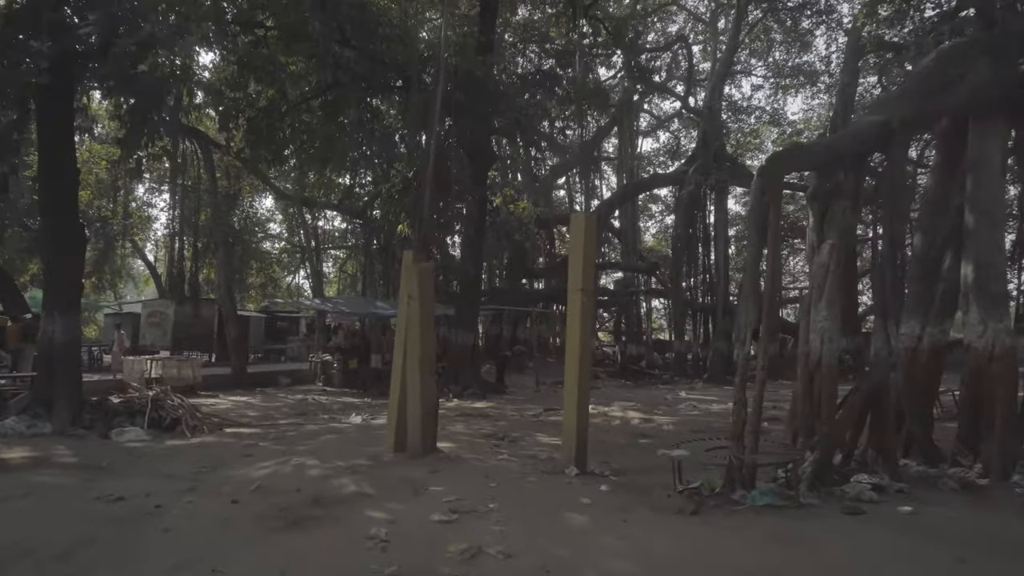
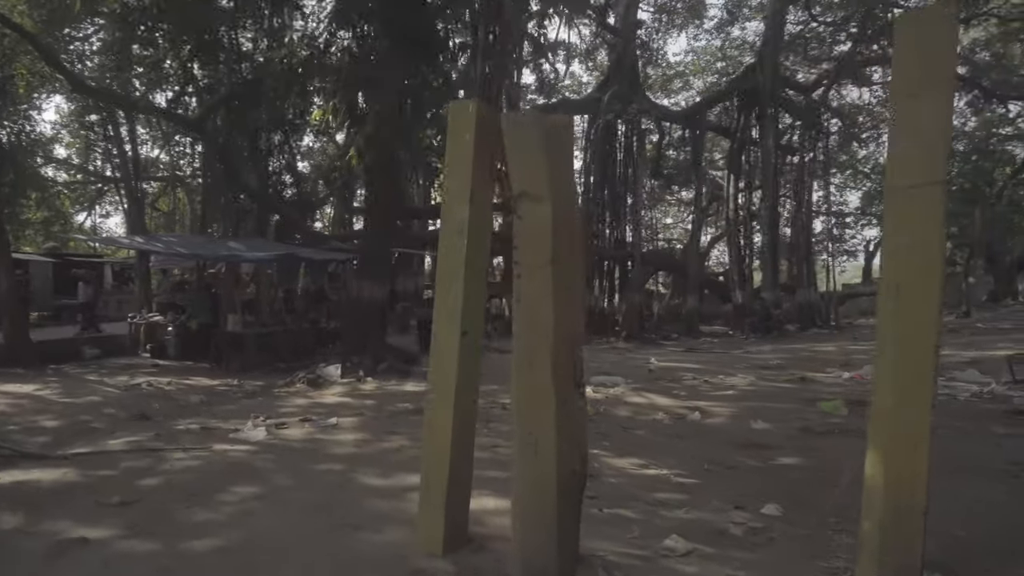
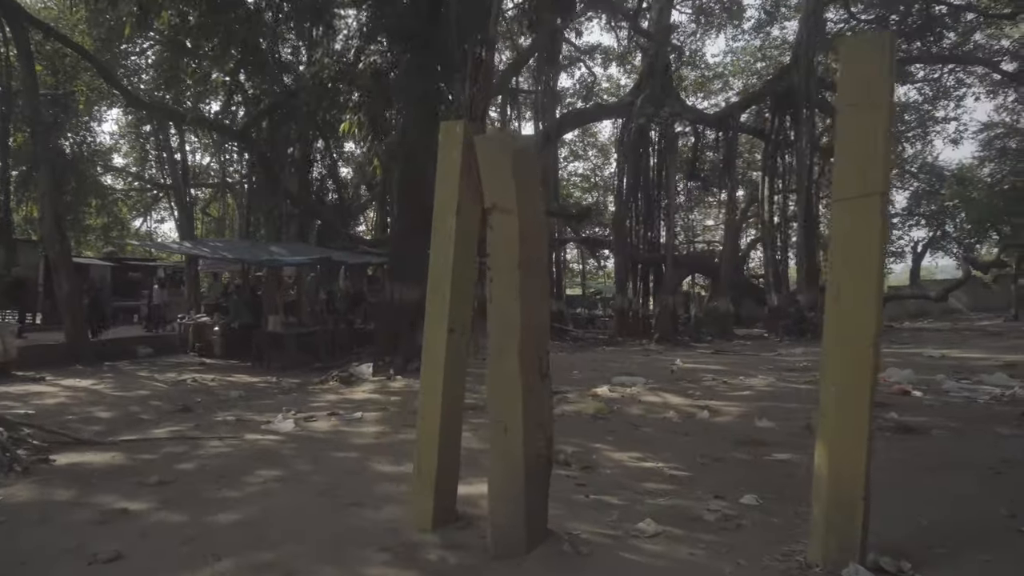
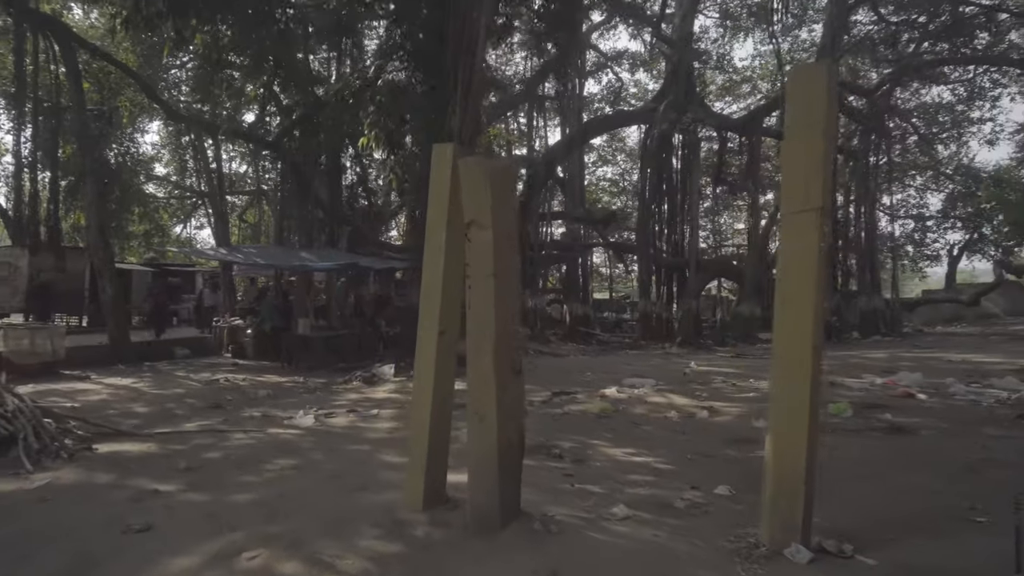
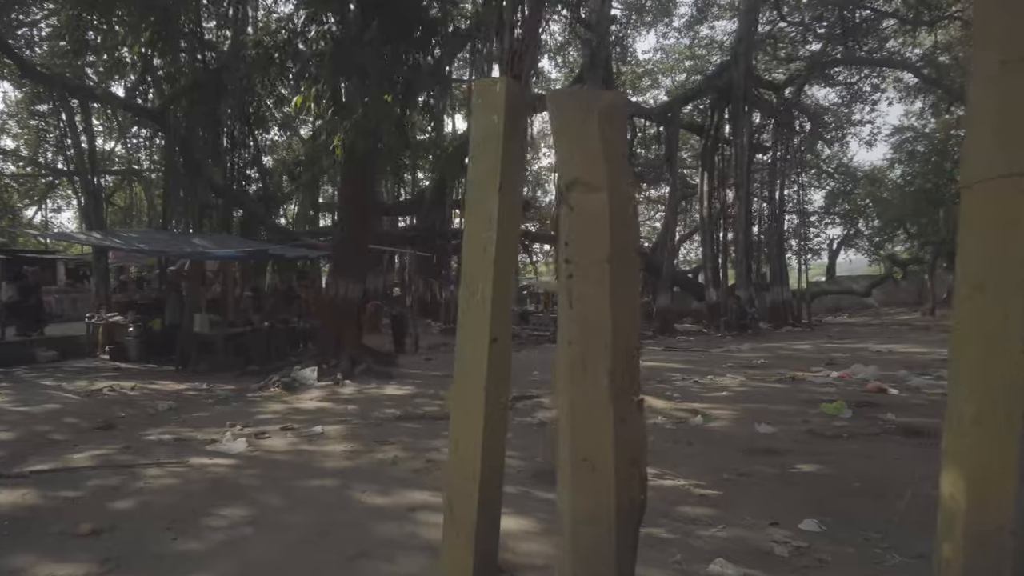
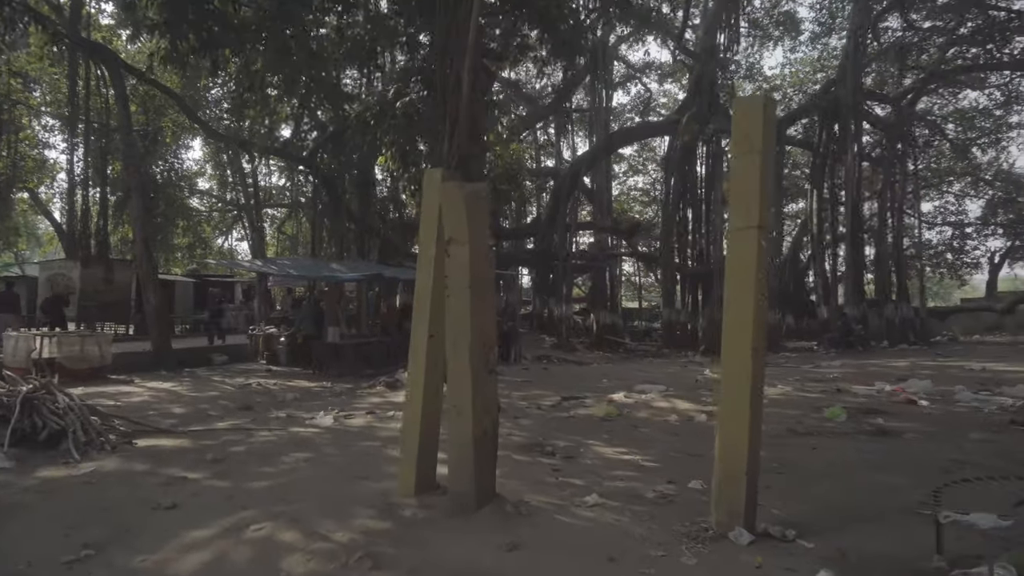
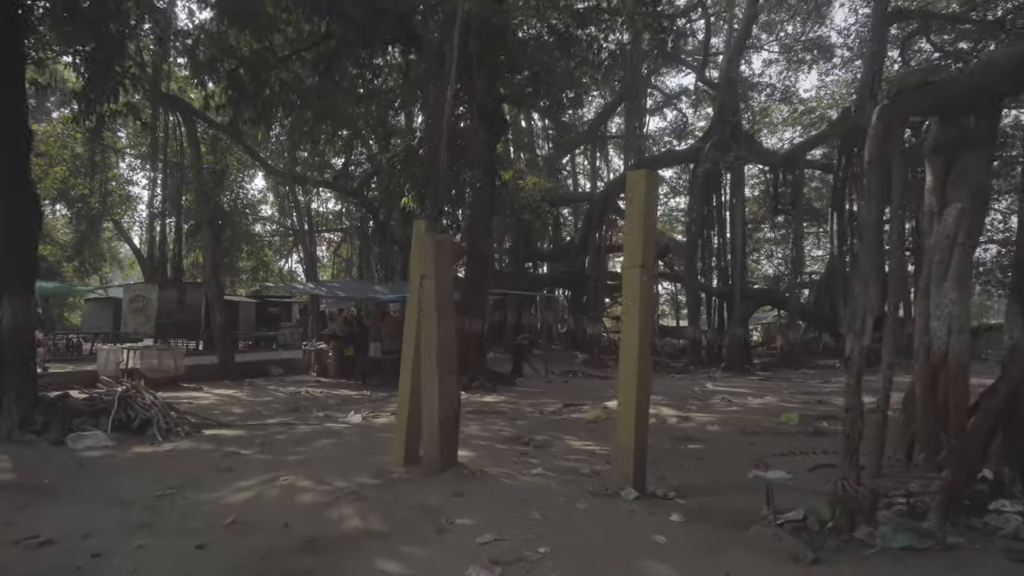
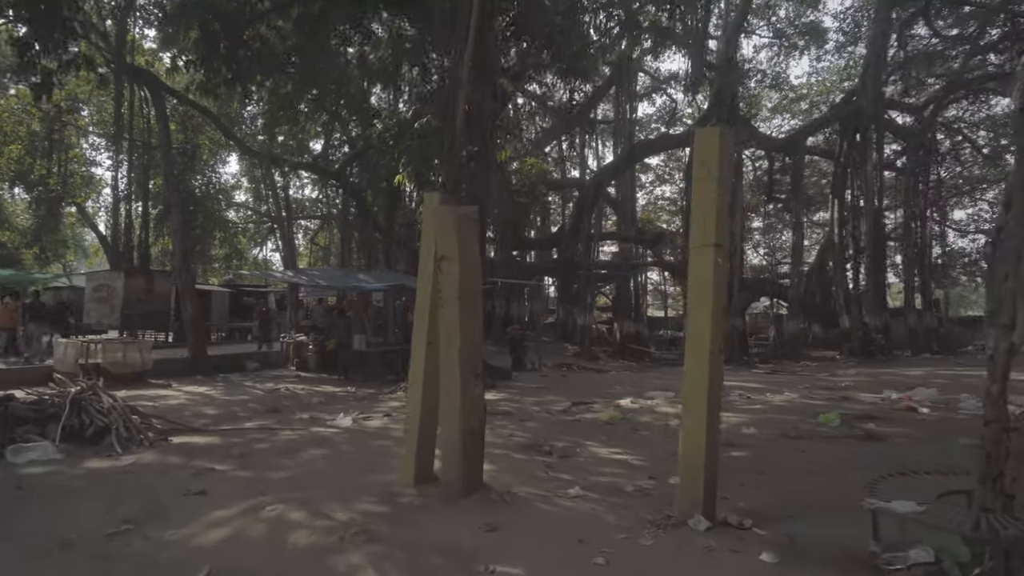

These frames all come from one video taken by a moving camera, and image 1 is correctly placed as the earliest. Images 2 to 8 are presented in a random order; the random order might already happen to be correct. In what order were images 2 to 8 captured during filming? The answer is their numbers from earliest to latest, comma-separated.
7, 8, 6, 4, 3, 2, 5
